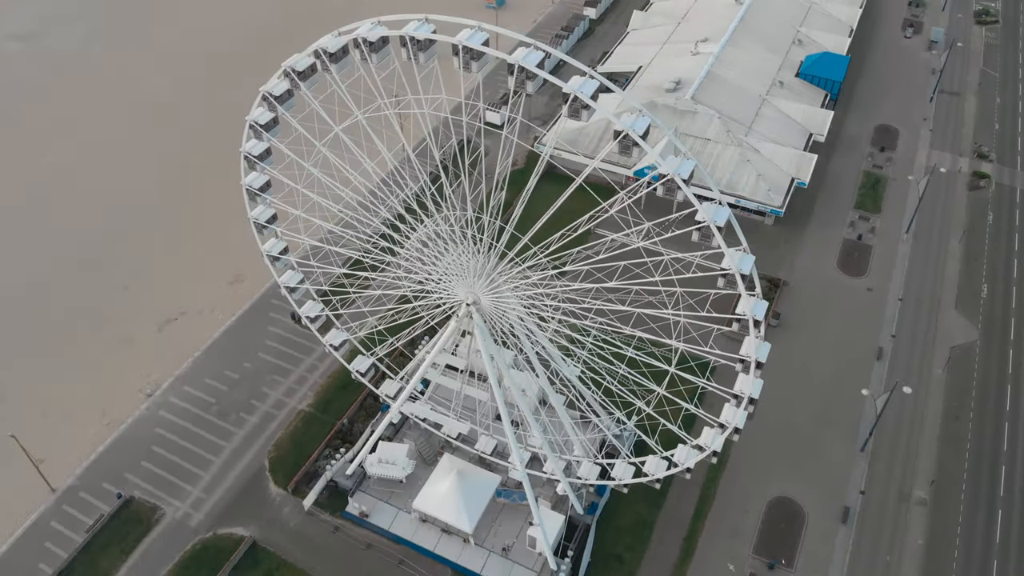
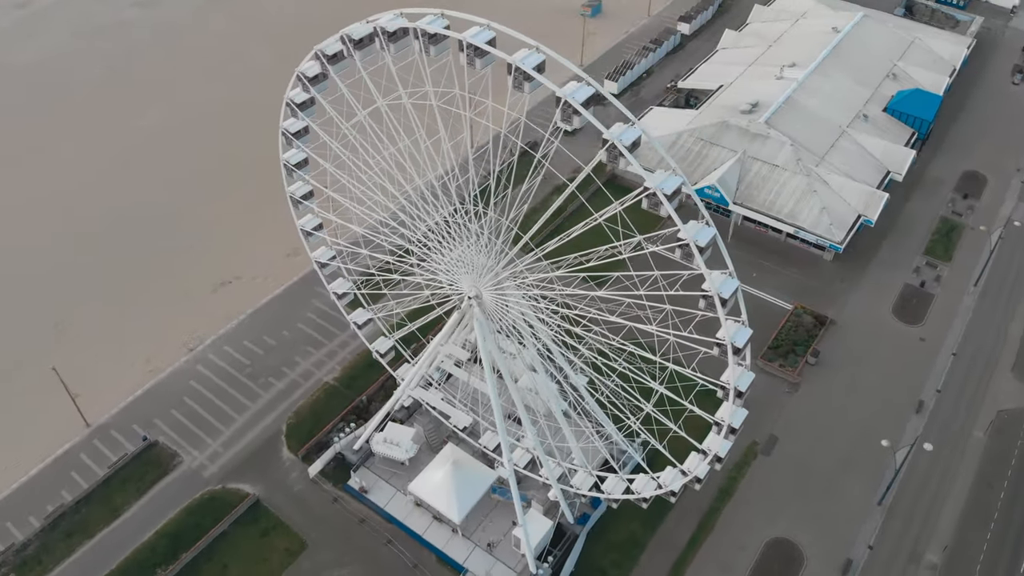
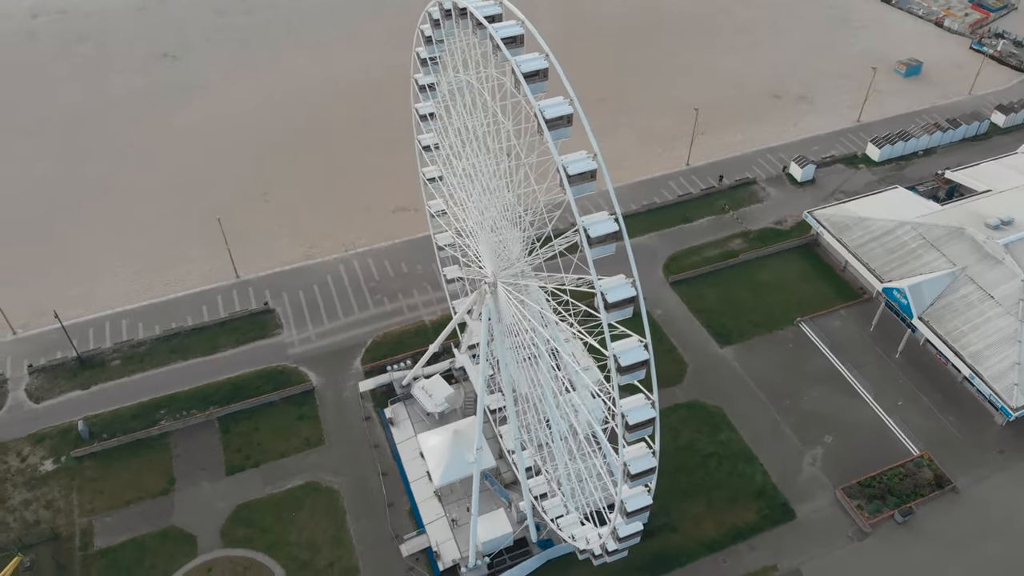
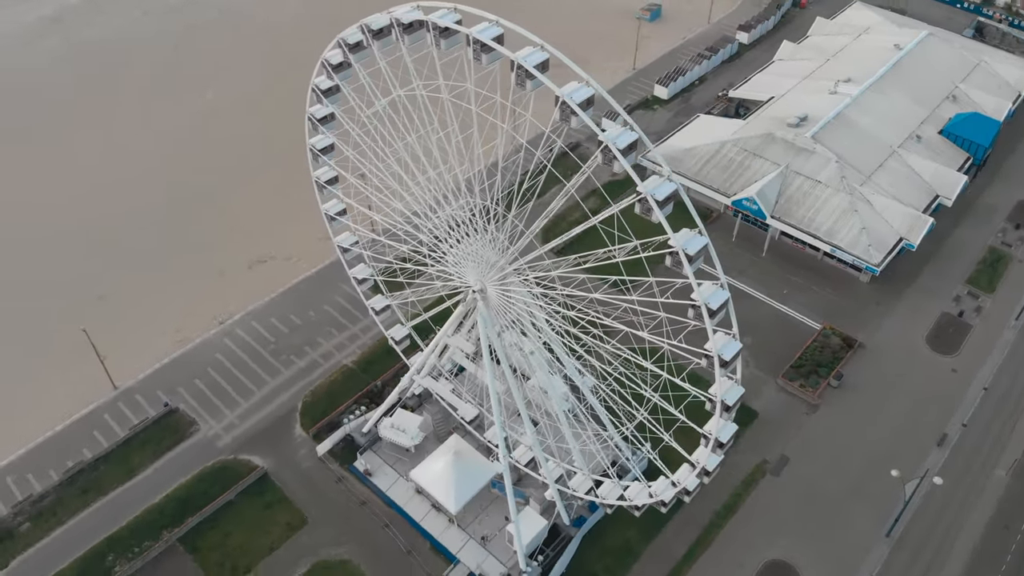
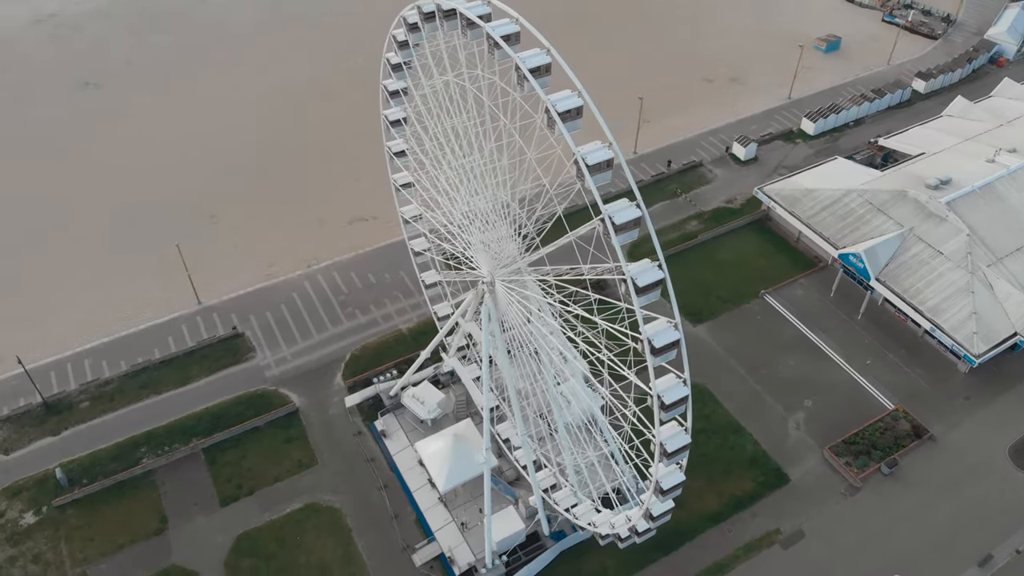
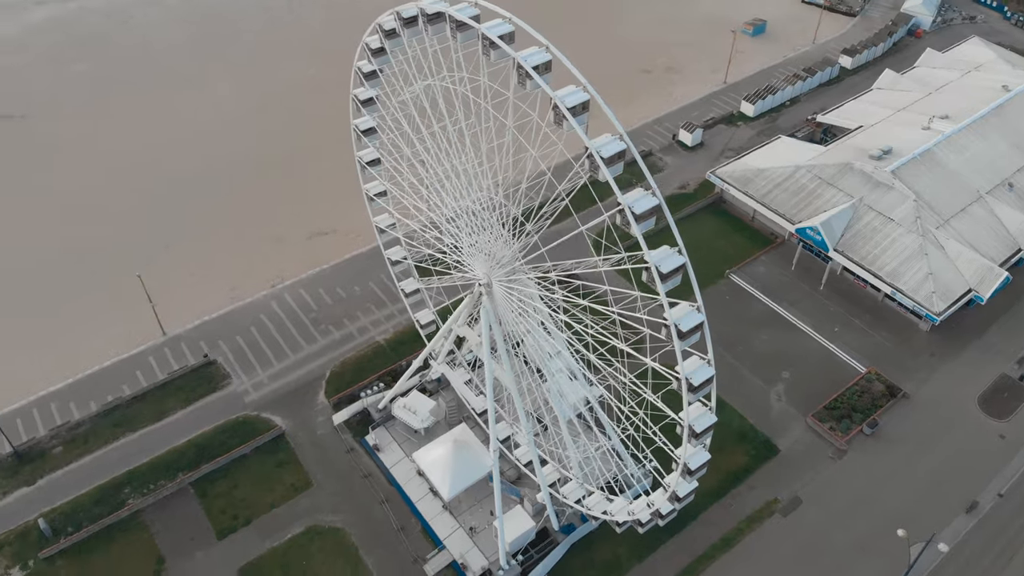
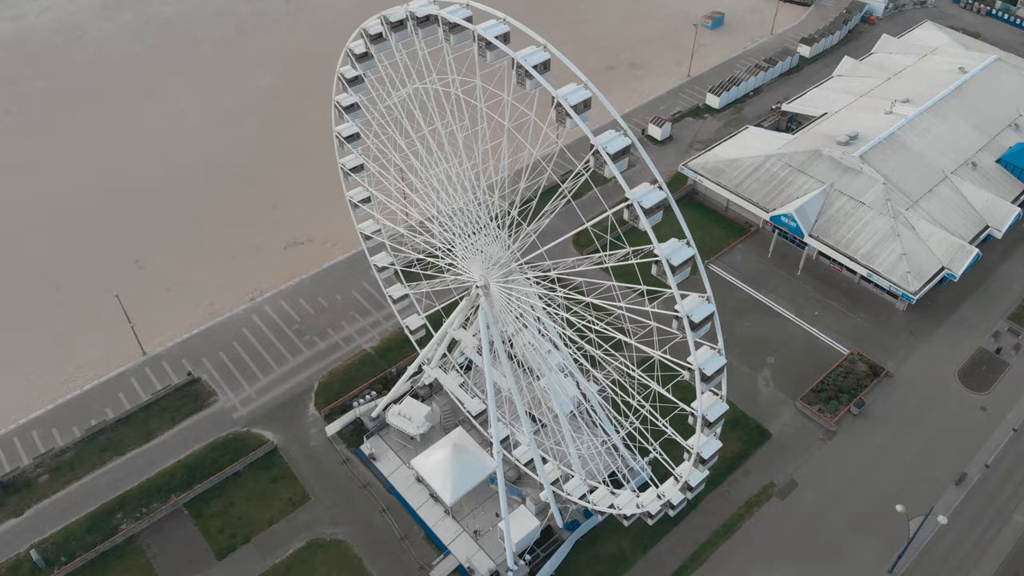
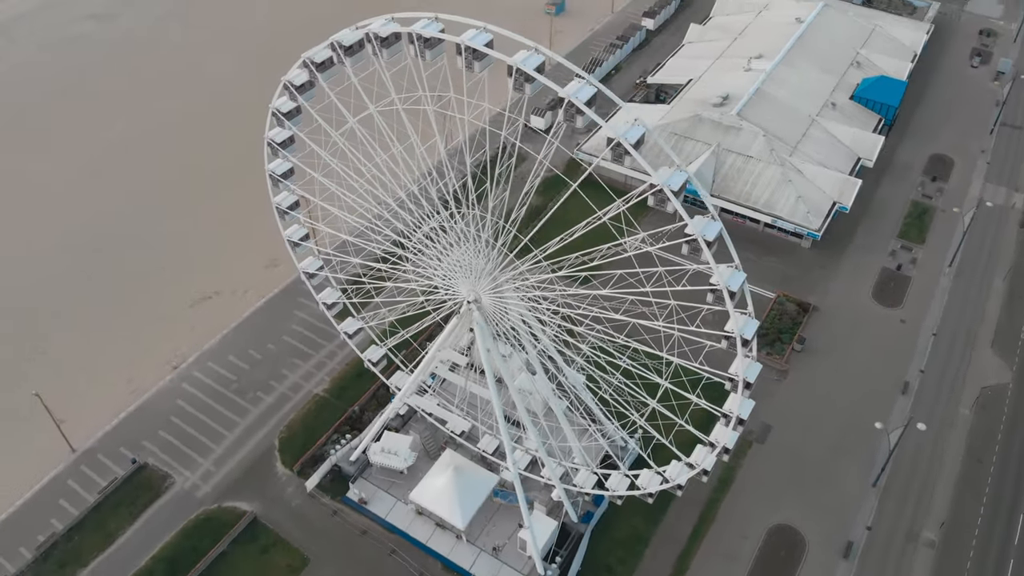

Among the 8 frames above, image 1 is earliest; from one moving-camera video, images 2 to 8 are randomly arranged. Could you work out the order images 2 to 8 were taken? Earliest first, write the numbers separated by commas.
8, 2, 4, 7, 6, 5, 3
